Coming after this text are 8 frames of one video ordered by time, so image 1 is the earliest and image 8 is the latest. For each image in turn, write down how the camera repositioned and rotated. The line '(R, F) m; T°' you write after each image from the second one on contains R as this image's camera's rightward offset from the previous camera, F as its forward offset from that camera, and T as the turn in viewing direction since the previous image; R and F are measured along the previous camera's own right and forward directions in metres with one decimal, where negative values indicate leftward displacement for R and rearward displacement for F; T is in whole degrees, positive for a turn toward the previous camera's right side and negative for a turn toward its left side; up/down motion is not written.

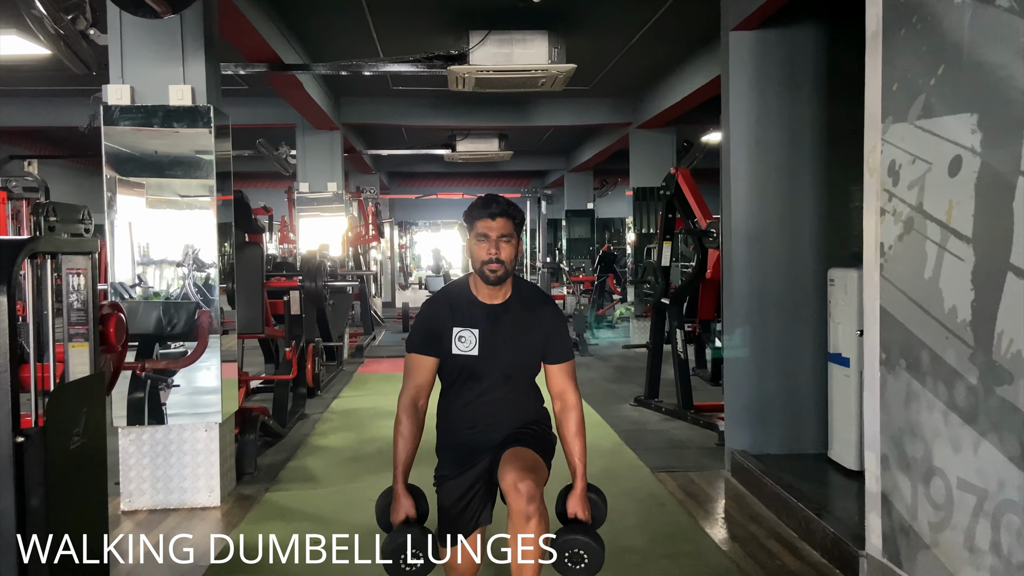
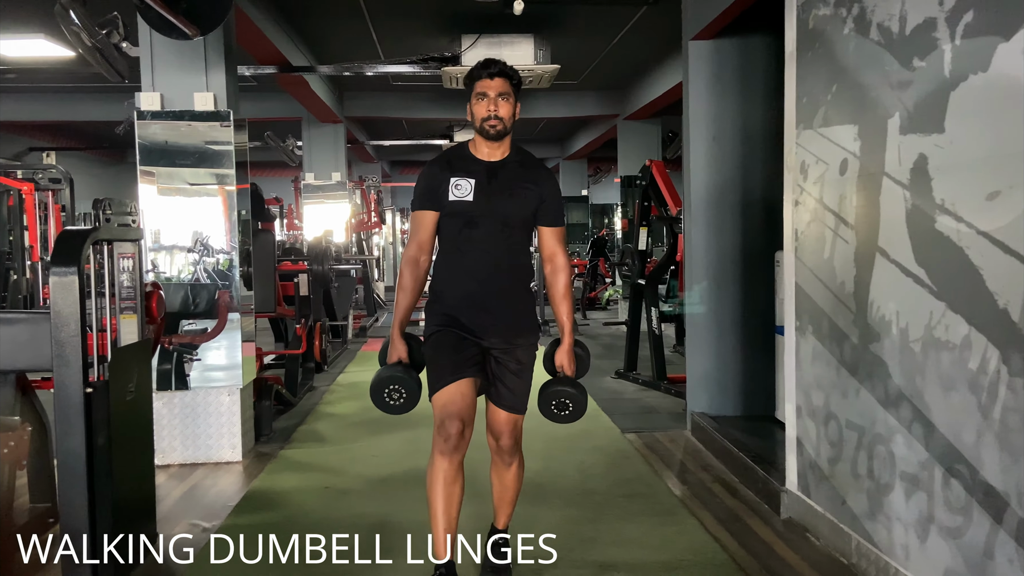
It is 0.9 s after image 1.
(+0.1, -0.4) m; 0°
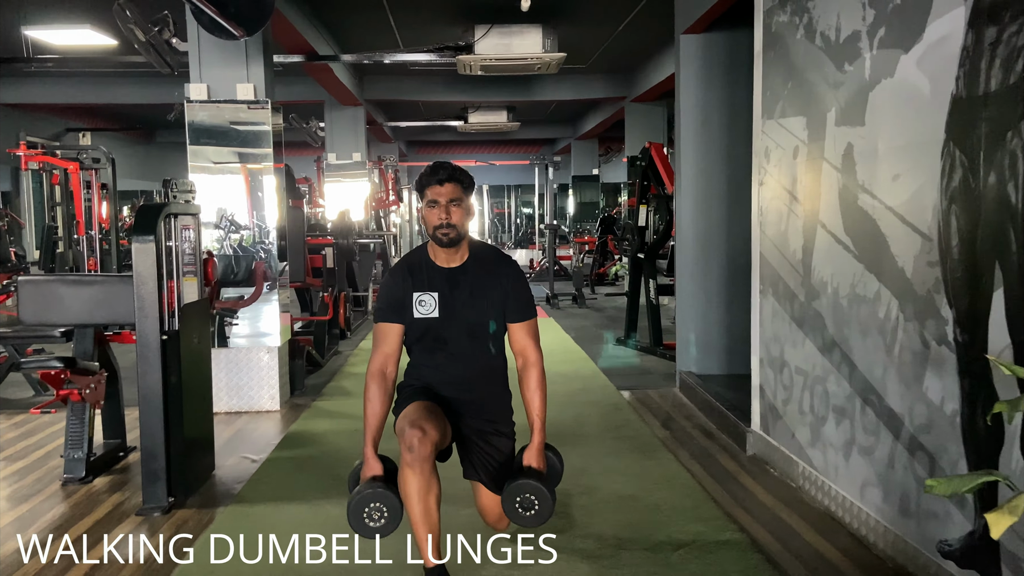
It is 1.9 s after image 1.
(0.0, -0.4) m; -1°
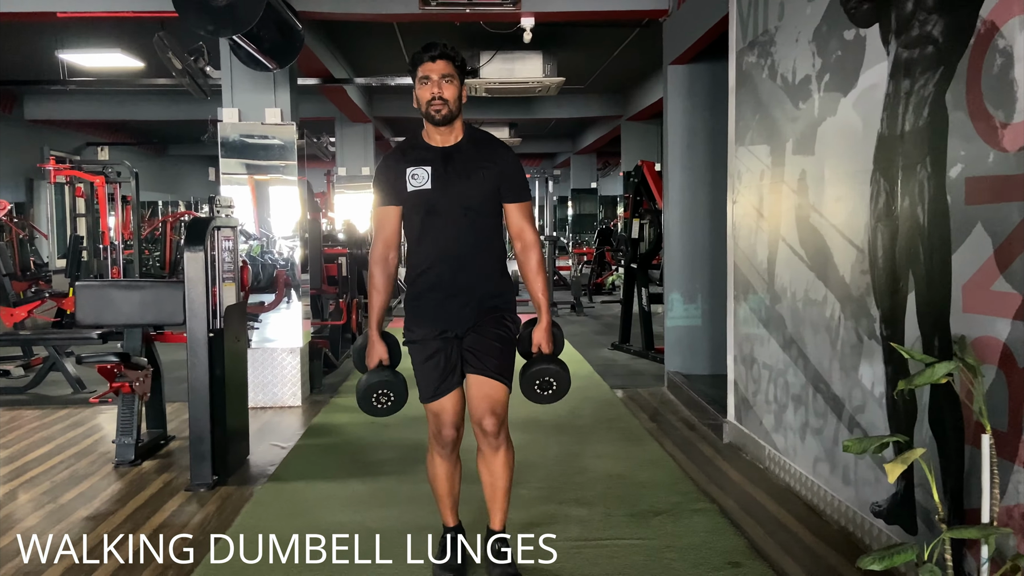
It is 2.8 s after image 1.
(0.0, -0.4) m; 0°
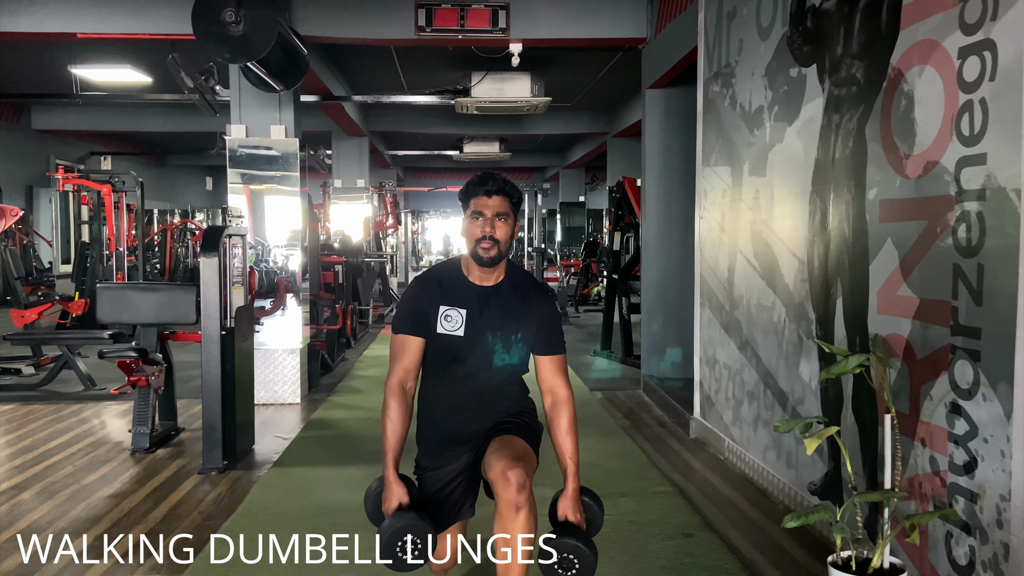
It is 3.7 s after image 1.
(0.0, -0.3) m; +1°
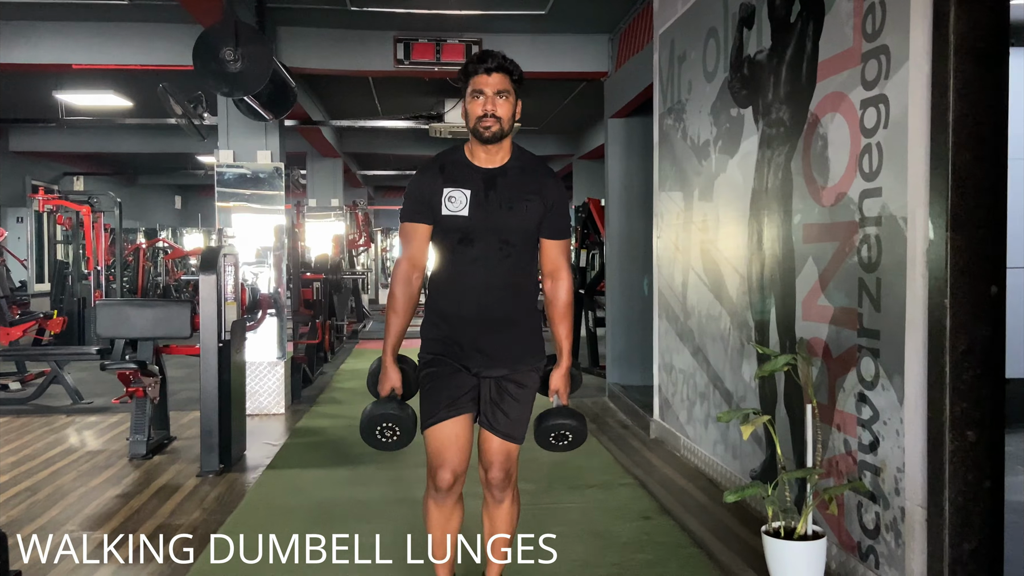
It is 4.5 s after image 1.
(0.0, -0.3) m; +3°
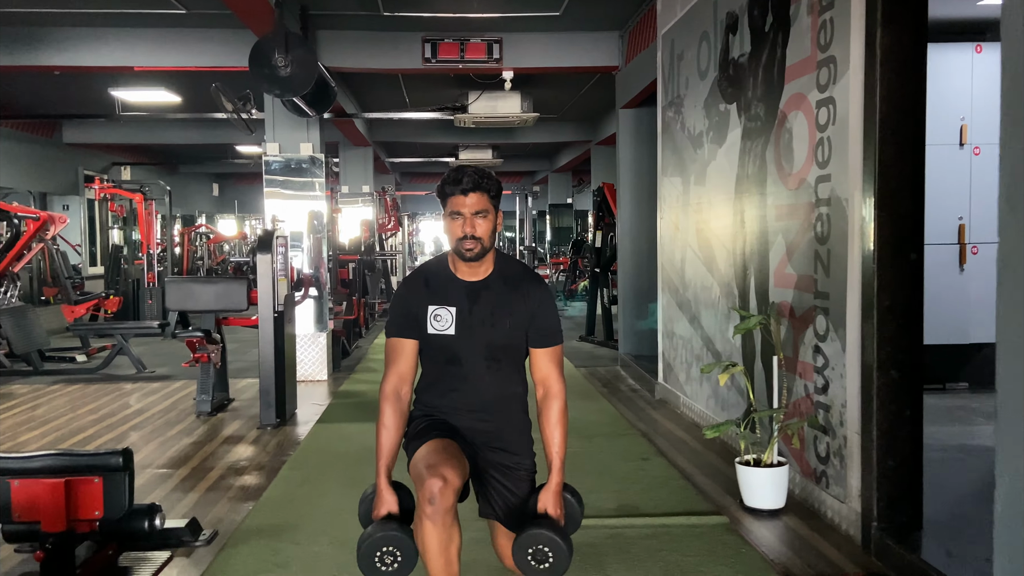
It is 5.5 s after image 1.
(0.0, -0.5) m; -2°
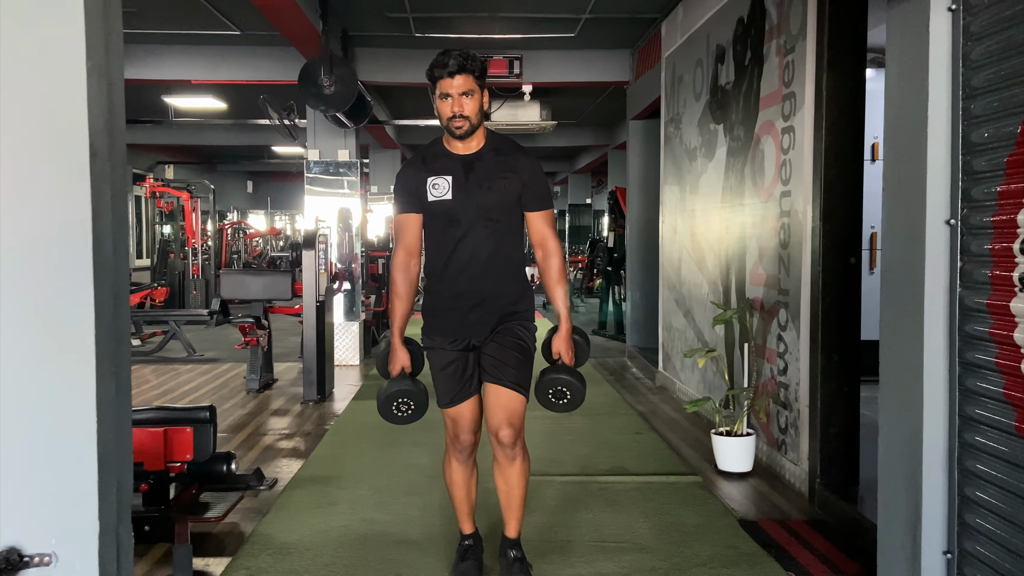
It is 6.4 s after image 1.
(0.0, -0.5) m; -2°
